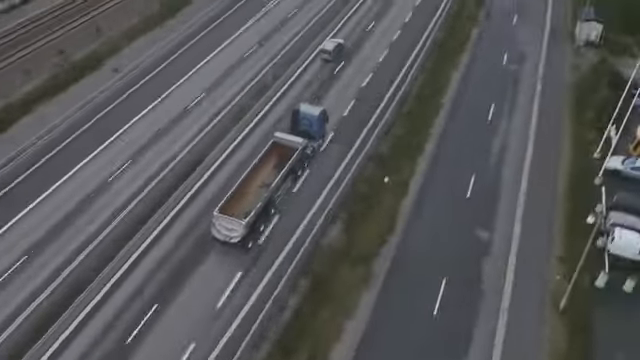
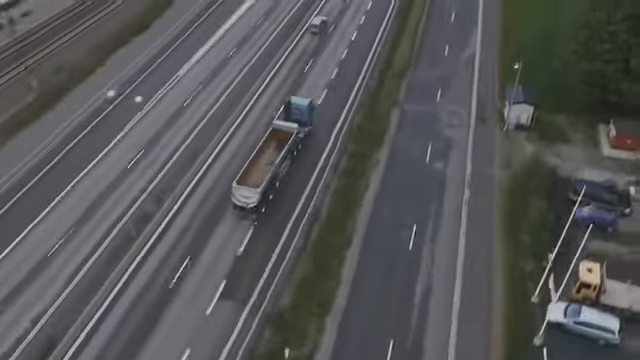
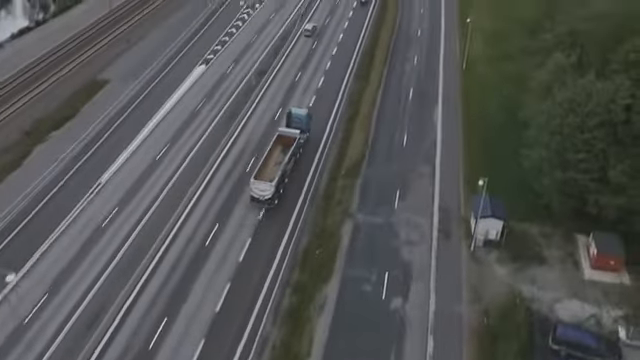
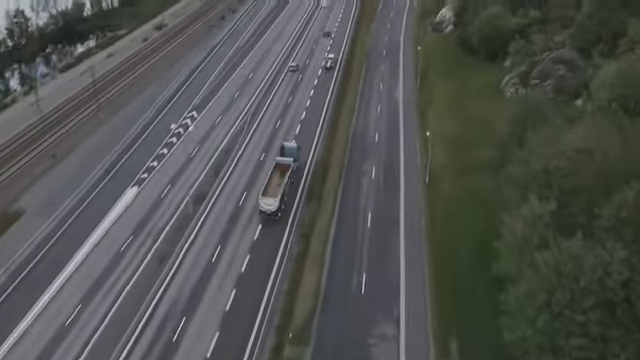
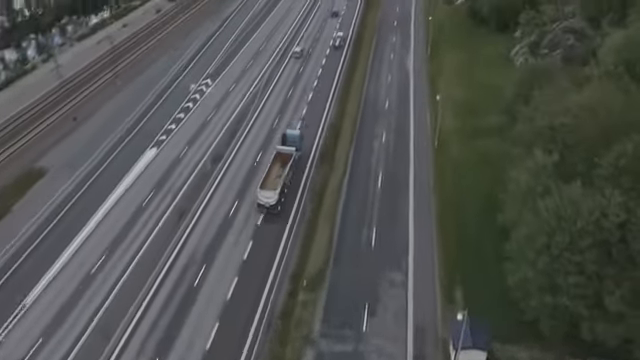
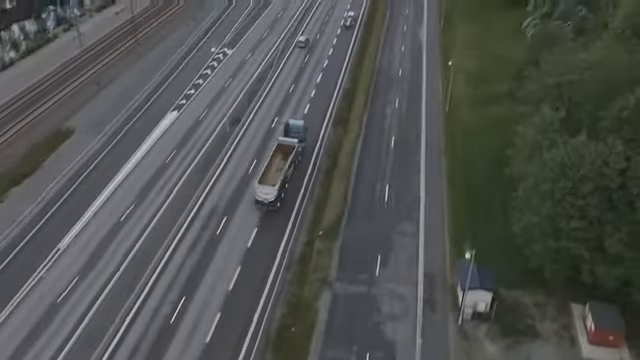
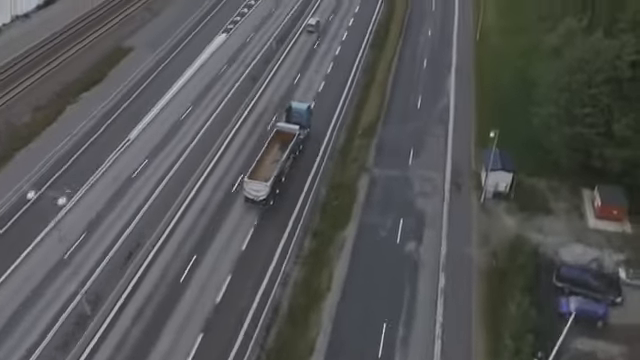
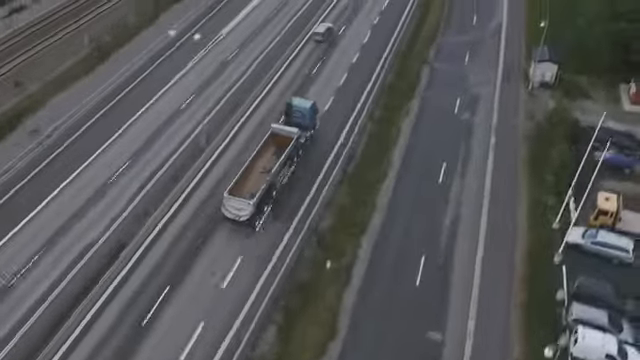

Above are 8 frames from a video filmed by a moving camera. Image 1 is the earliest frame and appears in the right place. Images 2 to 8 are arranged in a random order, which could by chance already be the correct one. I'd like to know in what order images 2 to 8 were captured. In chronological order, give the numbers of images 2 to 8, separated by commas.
8, 2, 7, 3, 6, 5, 4
